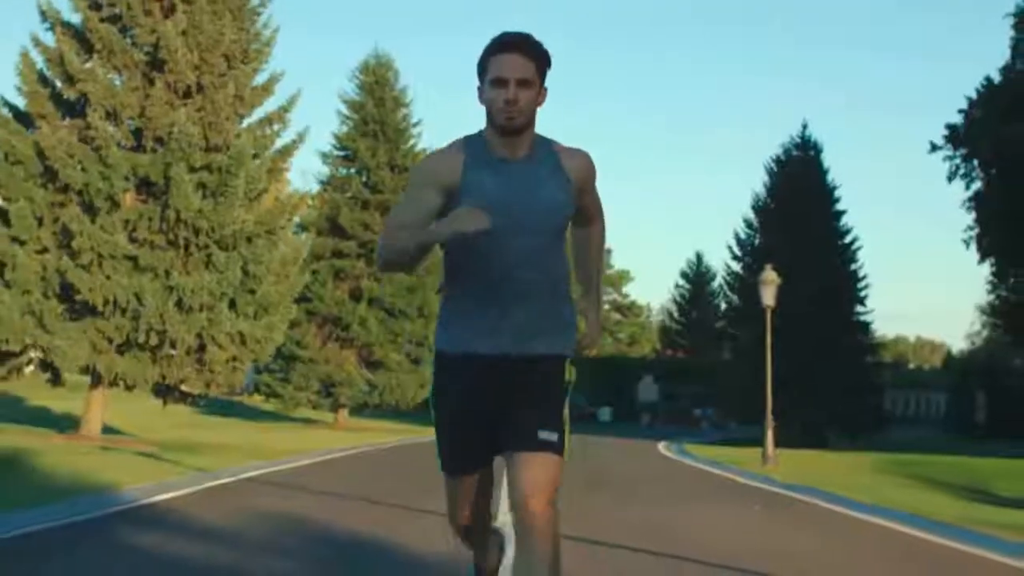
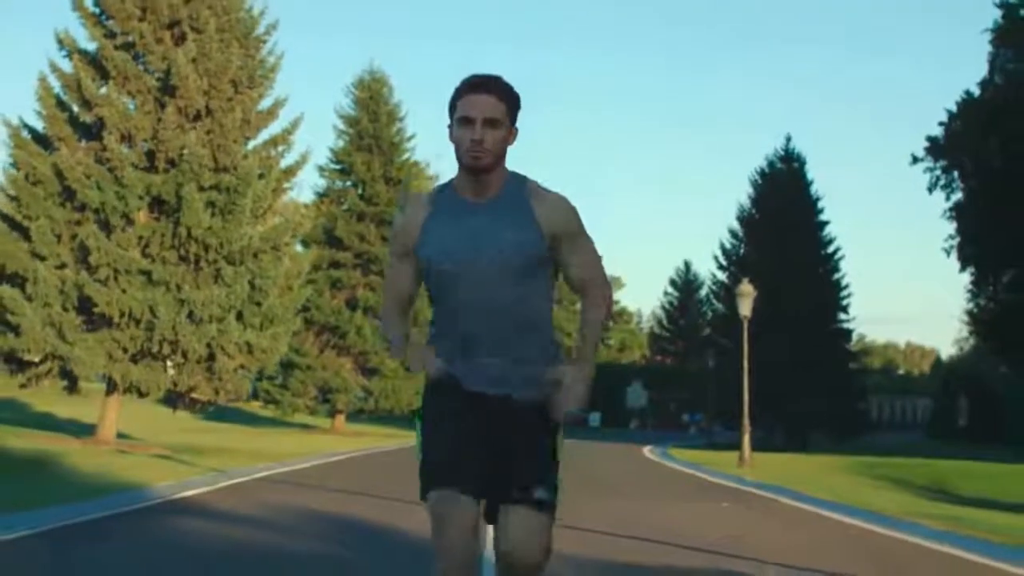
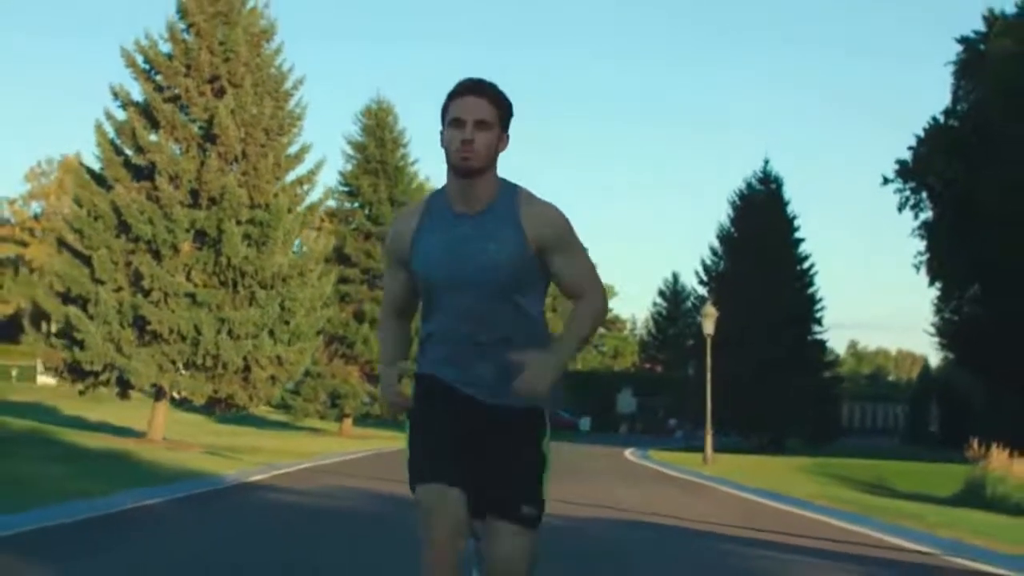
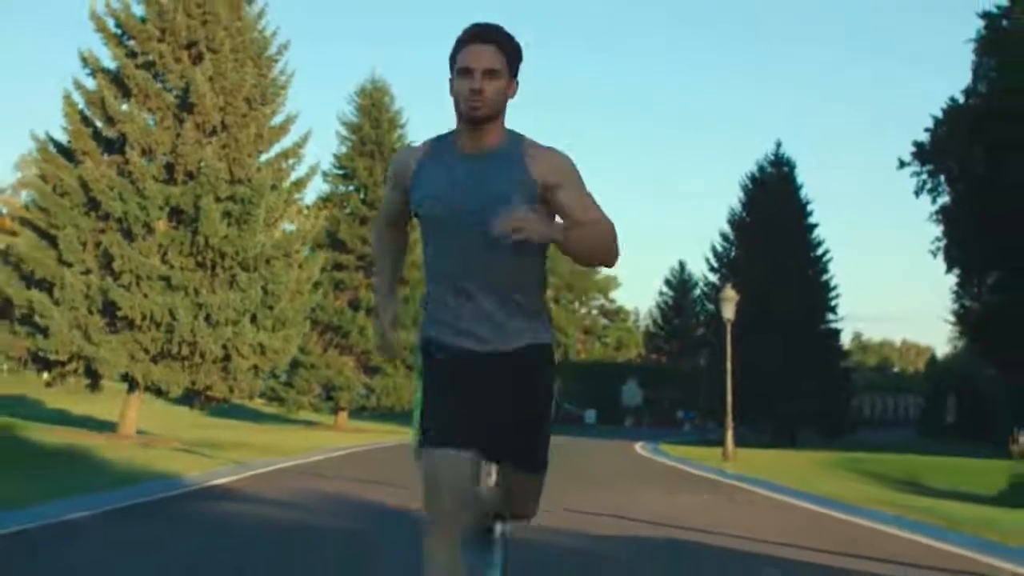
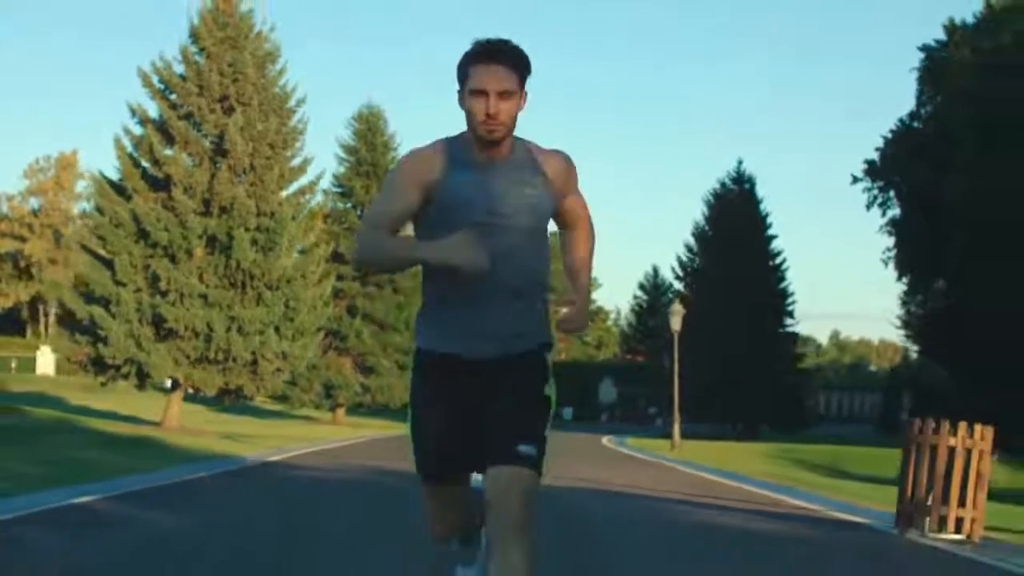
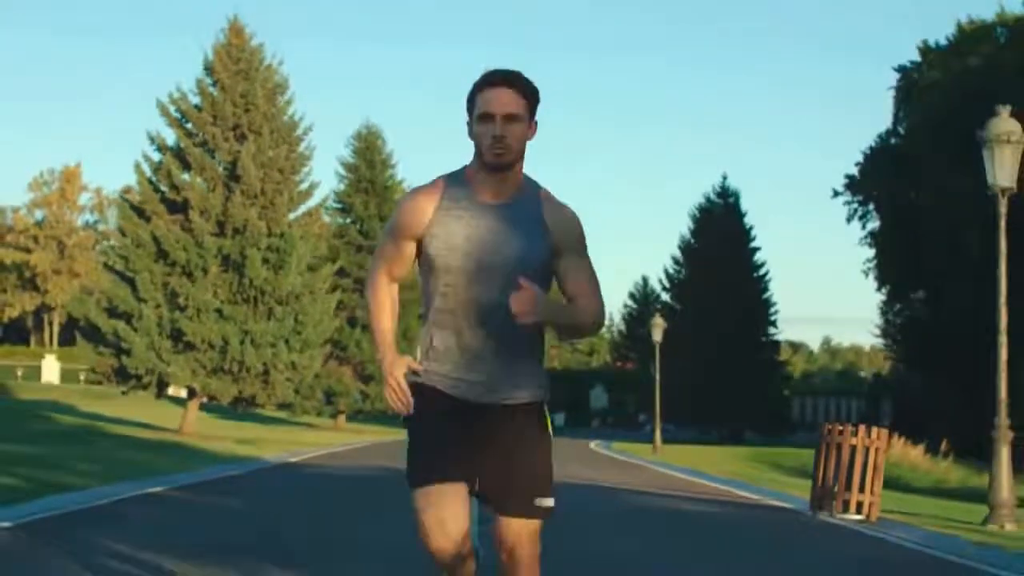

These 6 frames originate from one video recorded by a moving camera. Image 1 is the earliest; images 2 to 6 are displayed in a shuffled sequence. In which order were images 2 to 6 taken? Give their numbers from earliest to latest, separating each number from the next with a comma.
2, 4, 3, 5, 6
